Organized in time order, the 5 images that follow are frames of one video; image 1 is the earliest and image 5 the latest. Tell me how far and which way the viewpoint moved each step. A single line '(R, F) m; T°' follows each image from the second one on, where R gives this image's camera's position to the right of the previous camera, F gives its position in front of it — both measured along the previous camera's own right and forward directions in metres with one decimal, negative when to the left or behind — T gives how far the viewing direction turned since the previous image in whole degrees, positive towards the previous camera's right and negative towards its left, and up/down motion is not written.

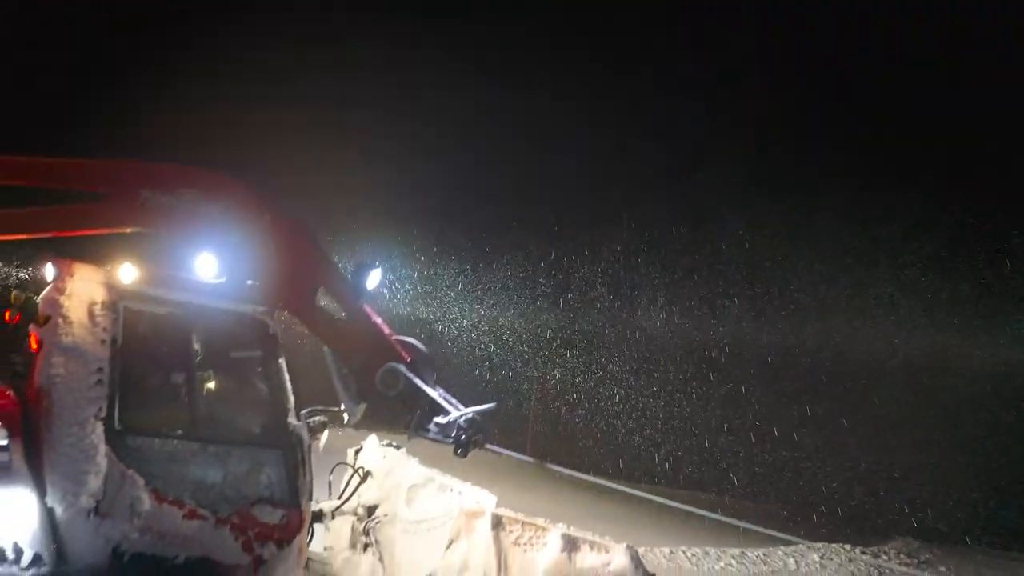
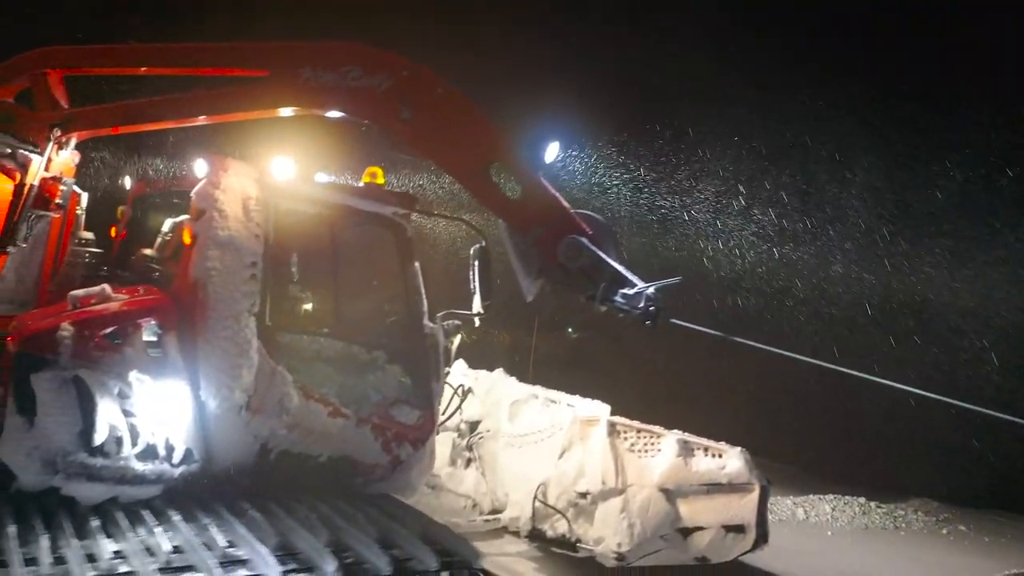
(-0.8, -0.1) m; +4°
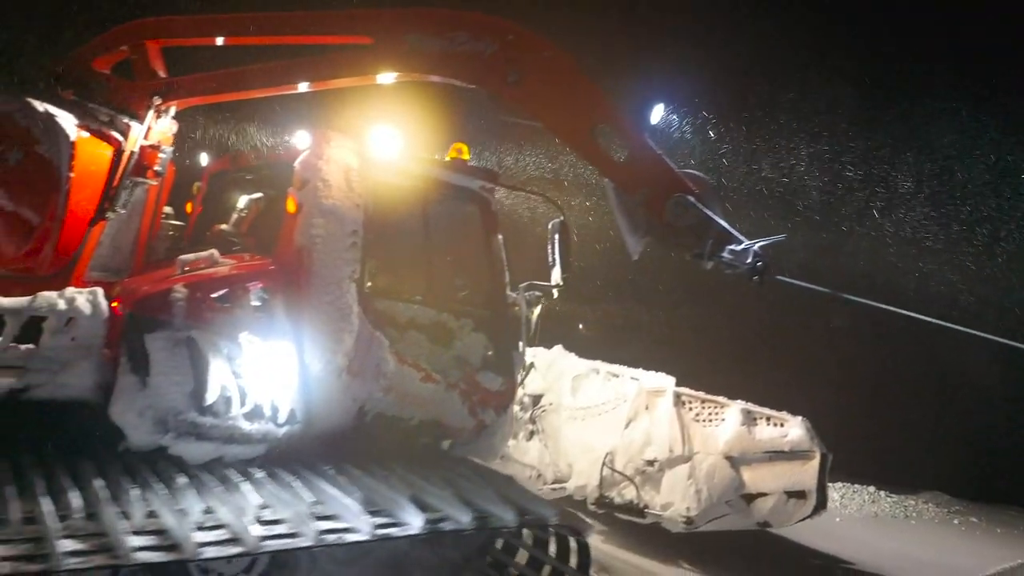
(-0.5, -0.2) m; +2°
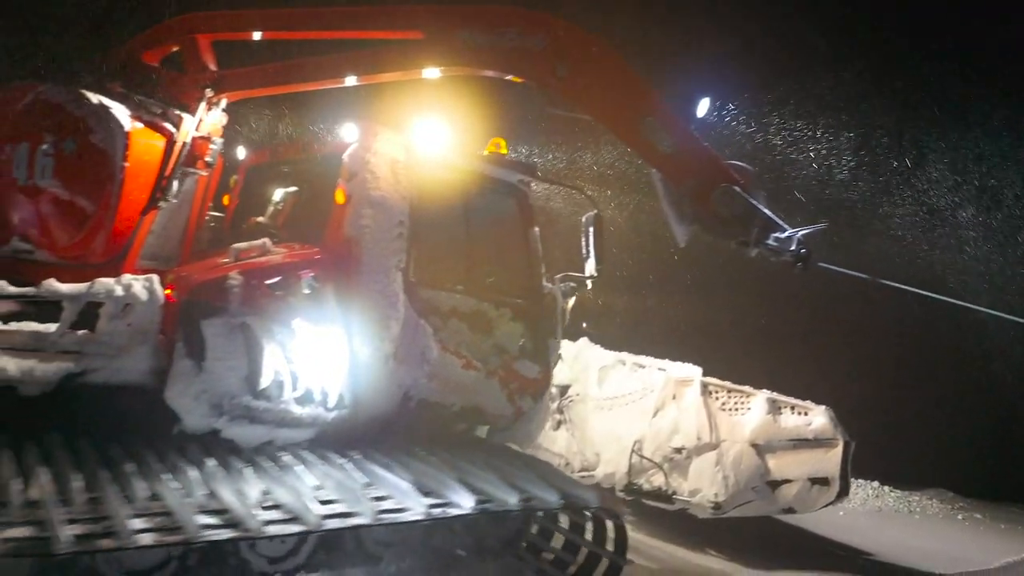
(-0.3, -0.1) m; +1°
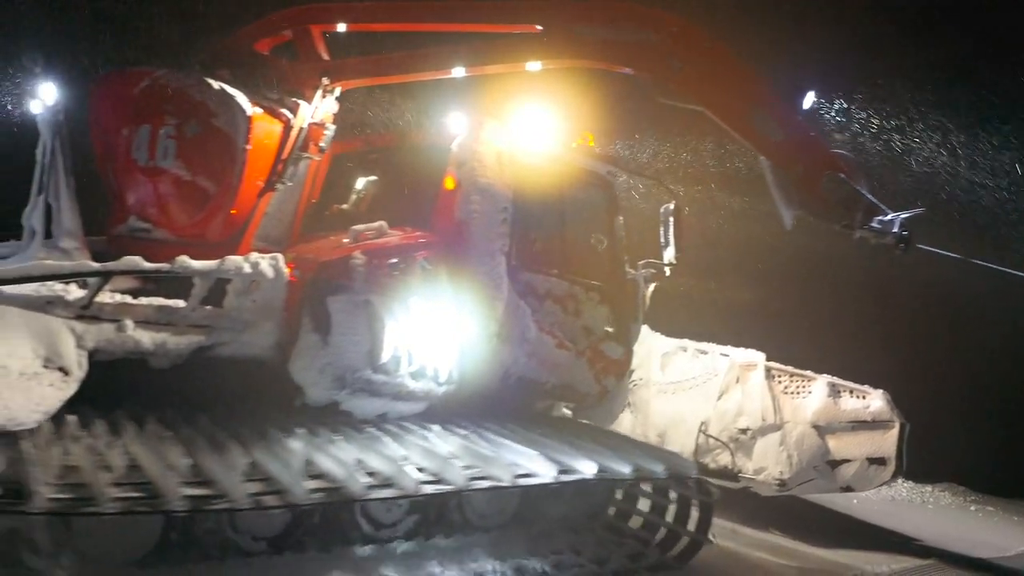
(-0.6, -0.2) m; +3°
